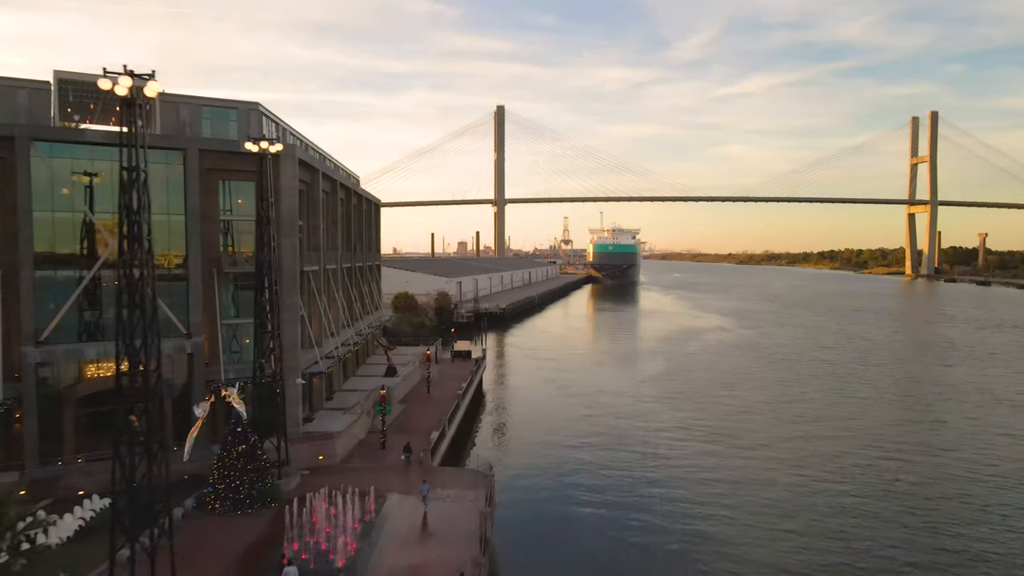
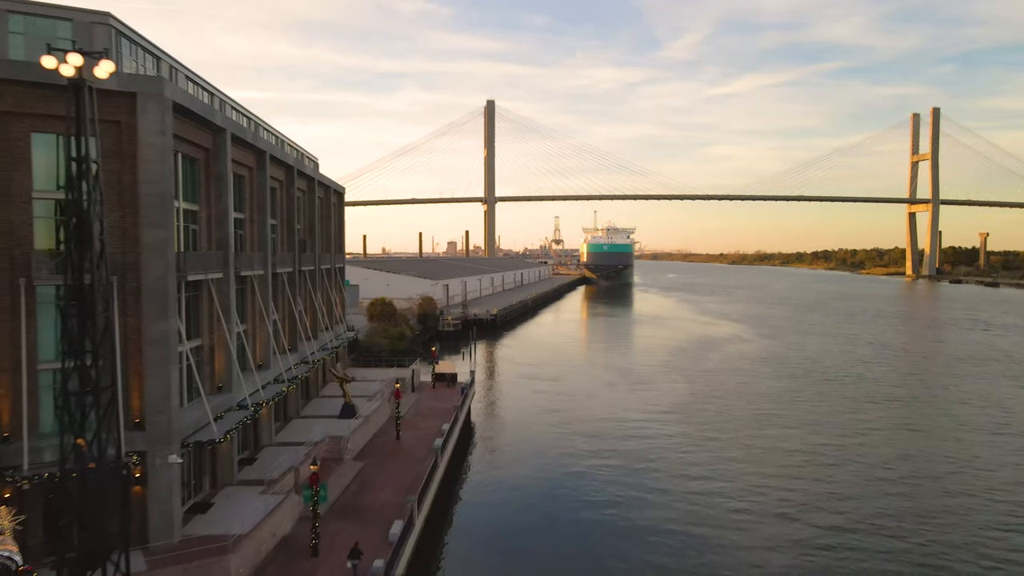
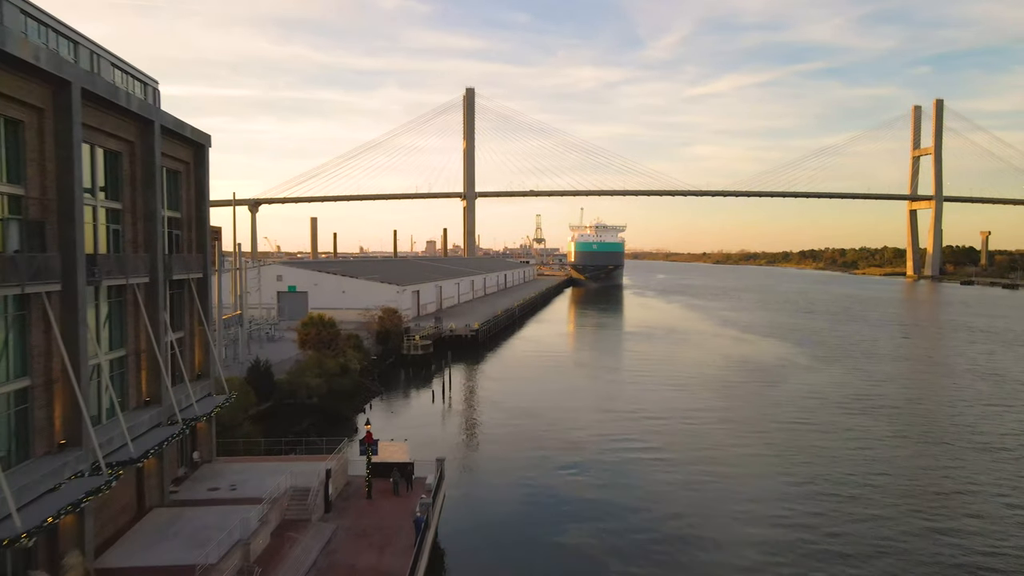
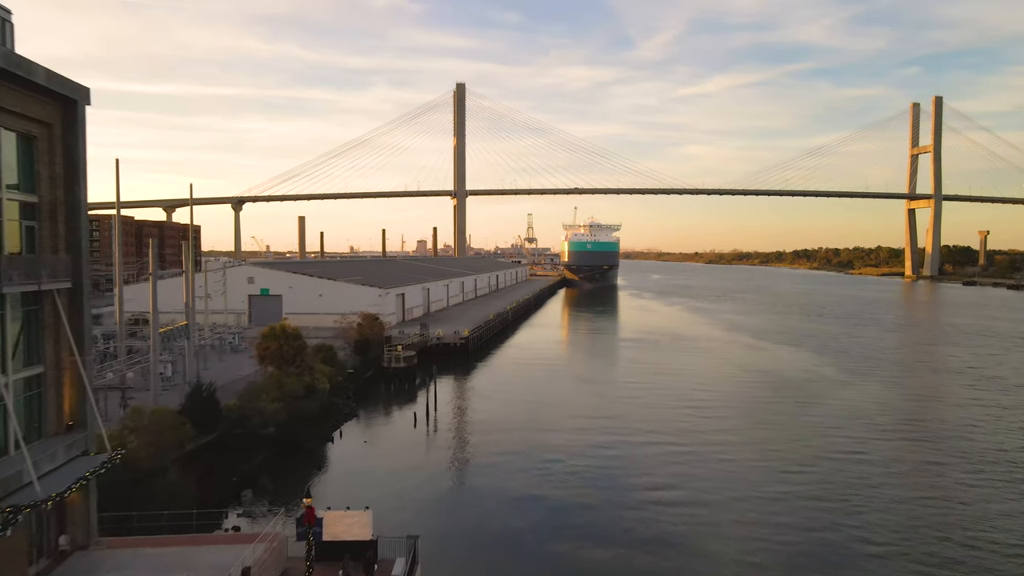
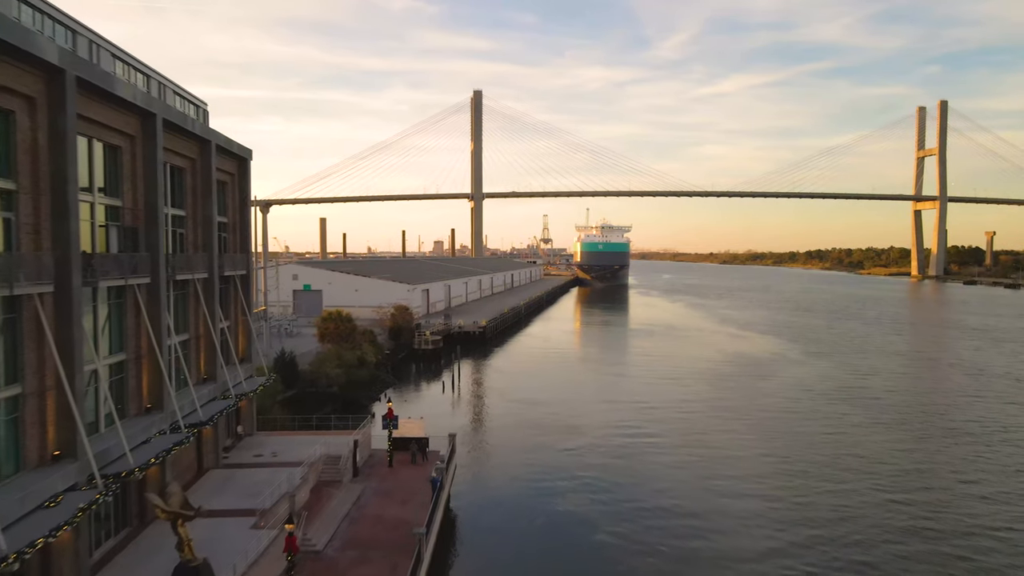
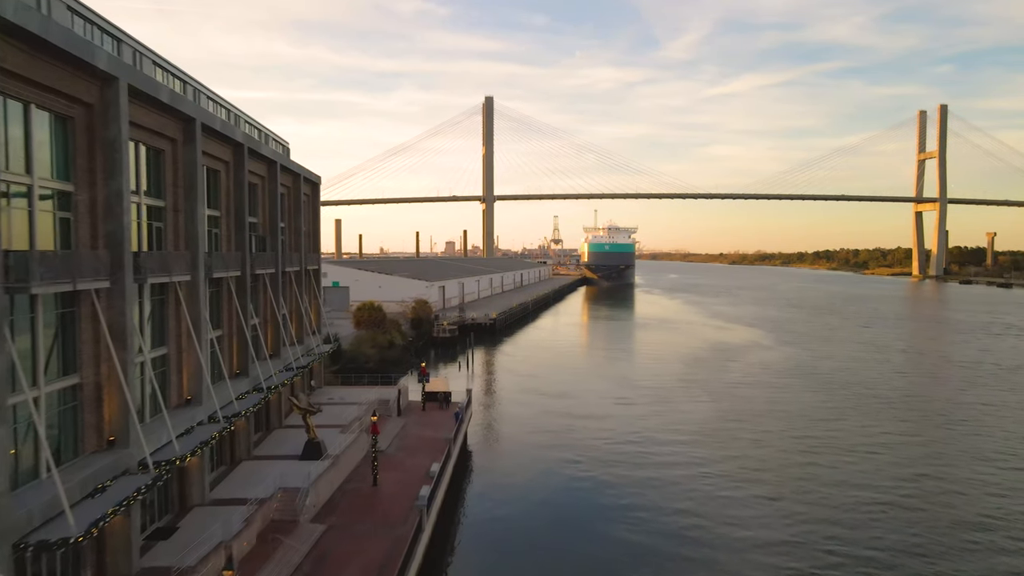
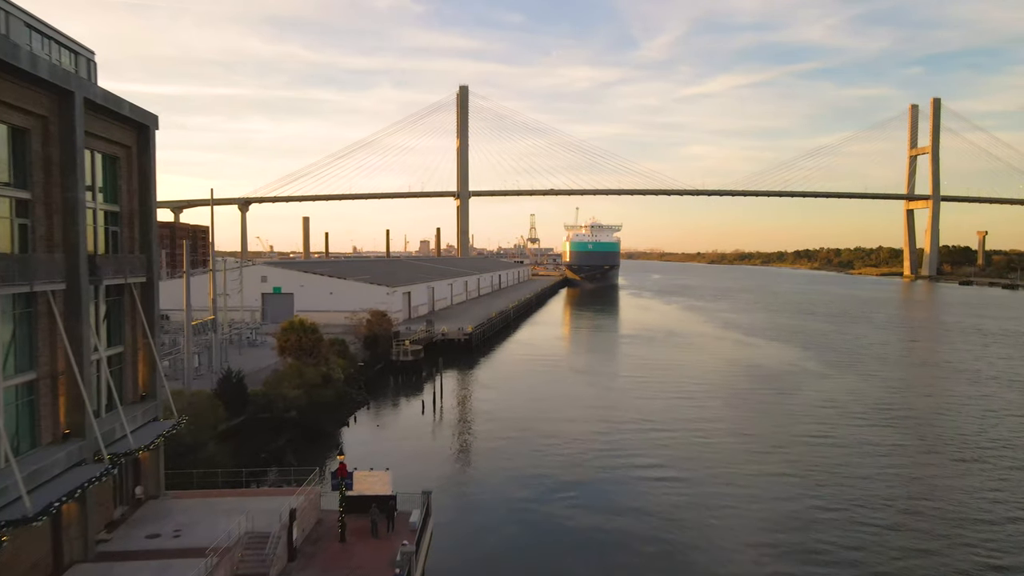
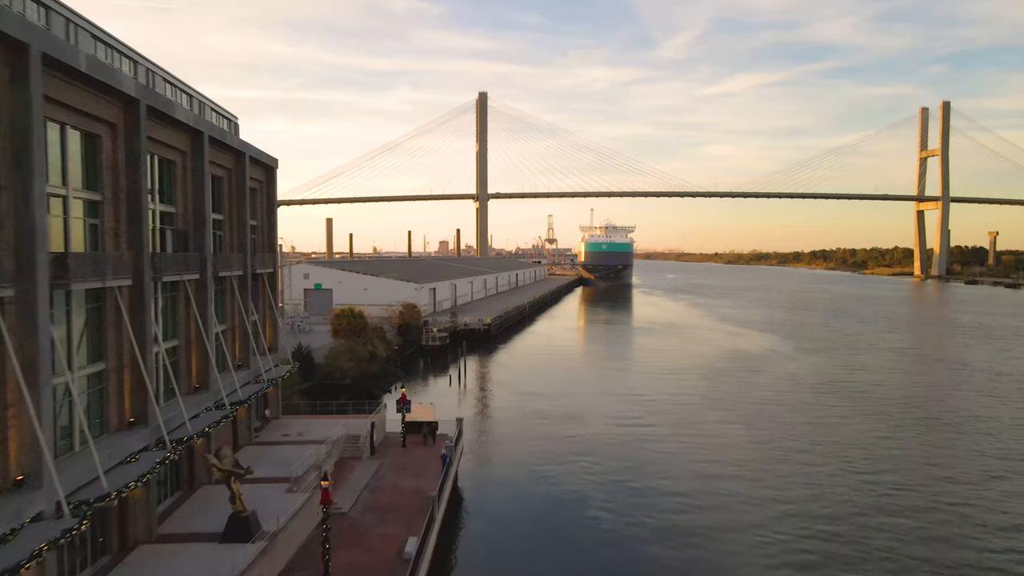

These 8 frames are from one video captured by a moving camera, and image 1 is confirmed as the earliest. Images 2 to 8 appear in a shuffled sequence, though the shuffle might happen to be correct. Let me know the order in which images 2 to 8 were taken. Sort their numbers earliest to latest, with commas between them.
2, 6, 8, 5, 3, 7, 4
